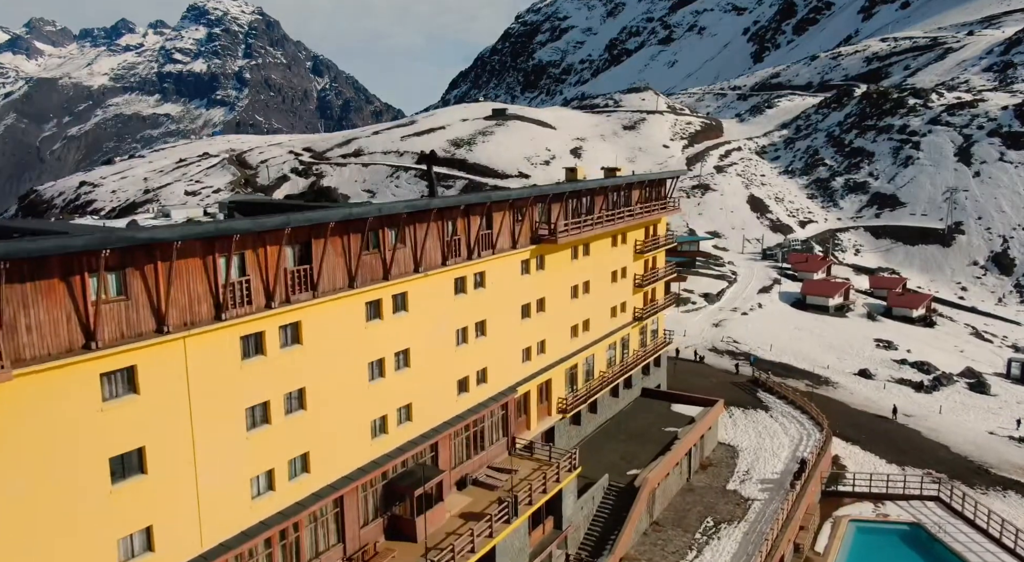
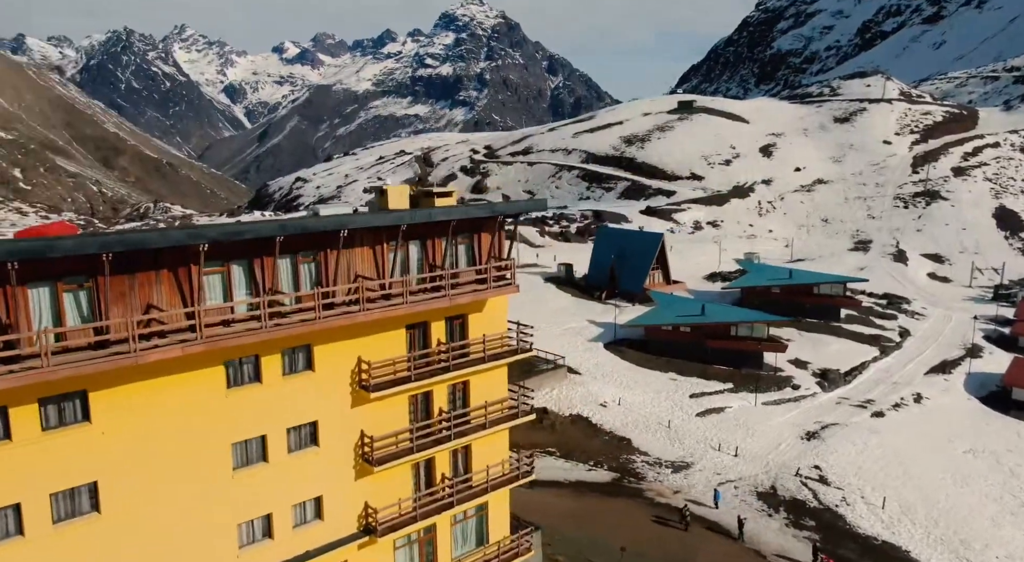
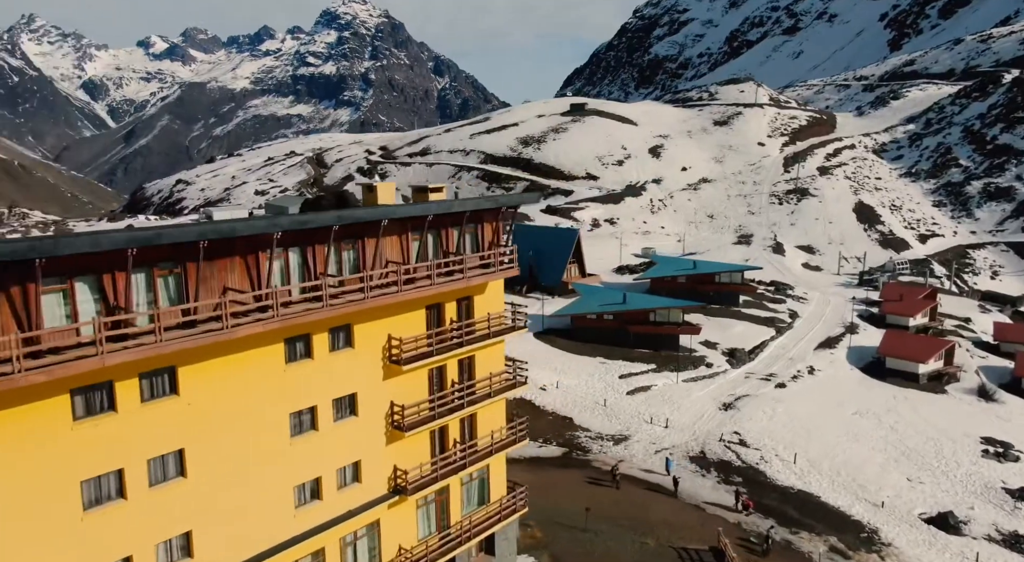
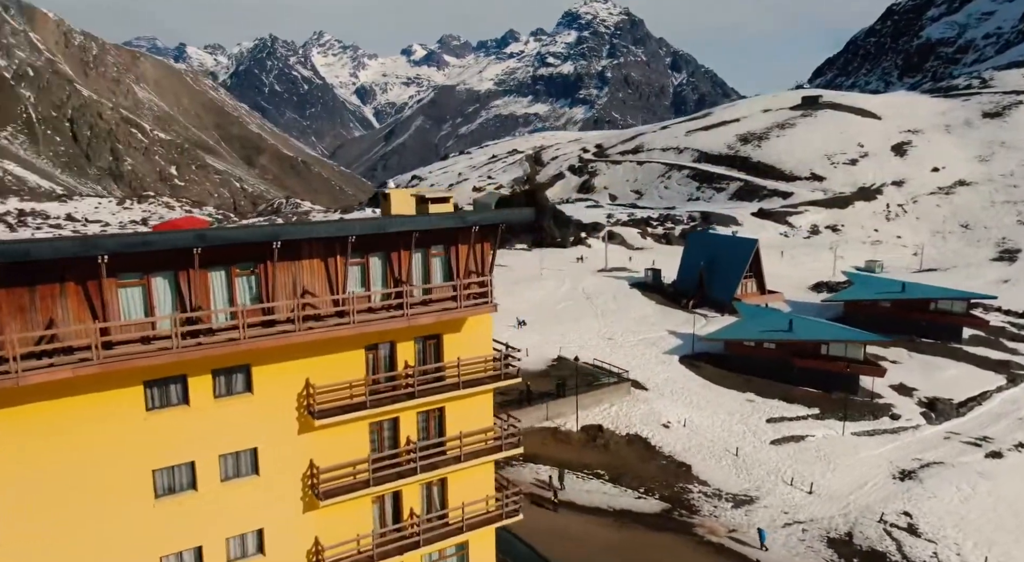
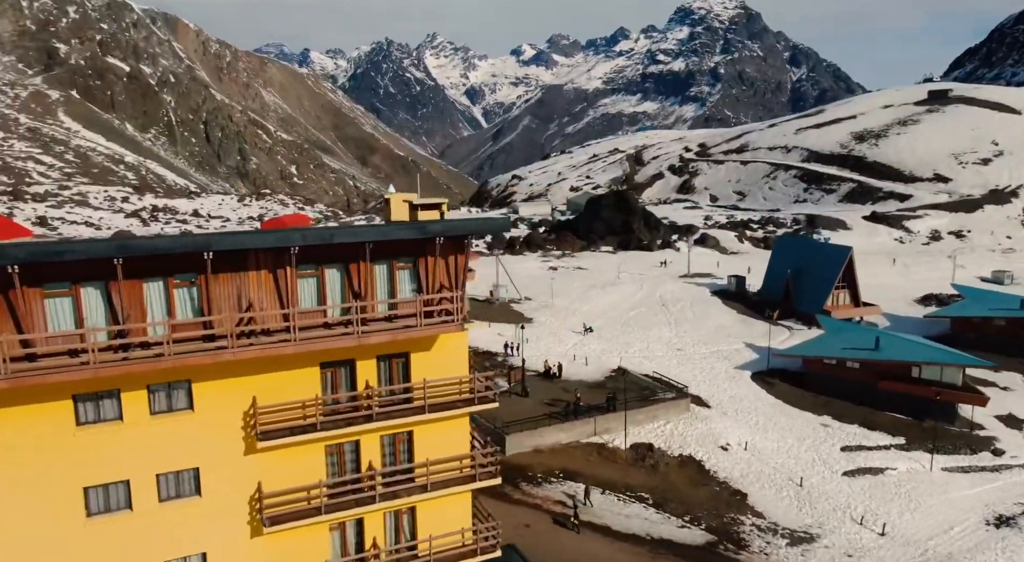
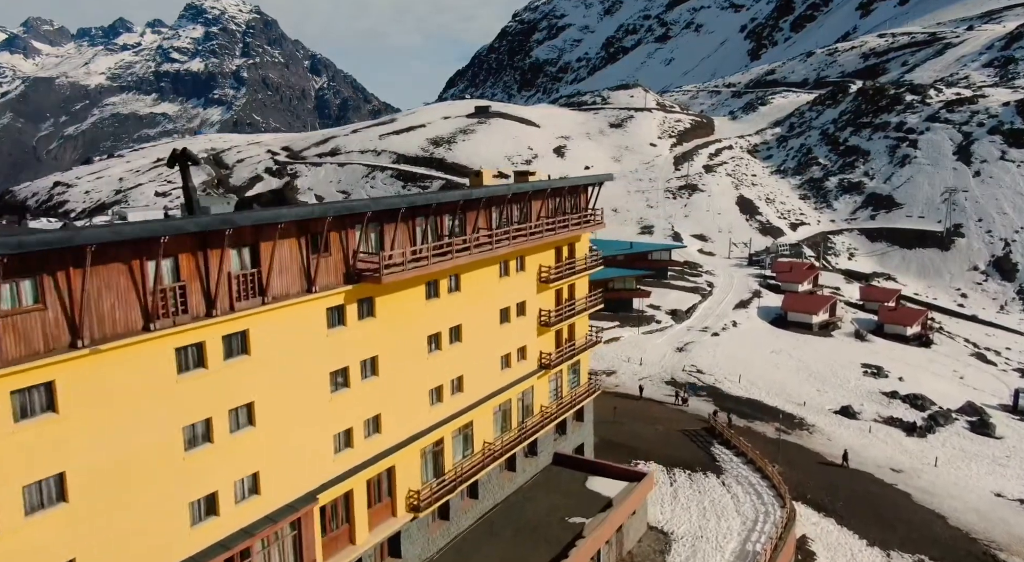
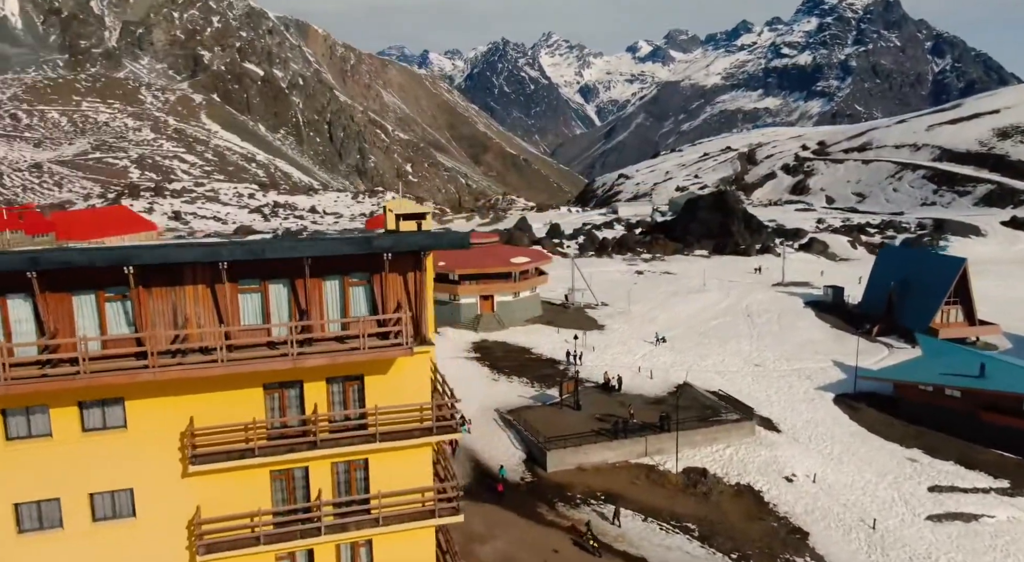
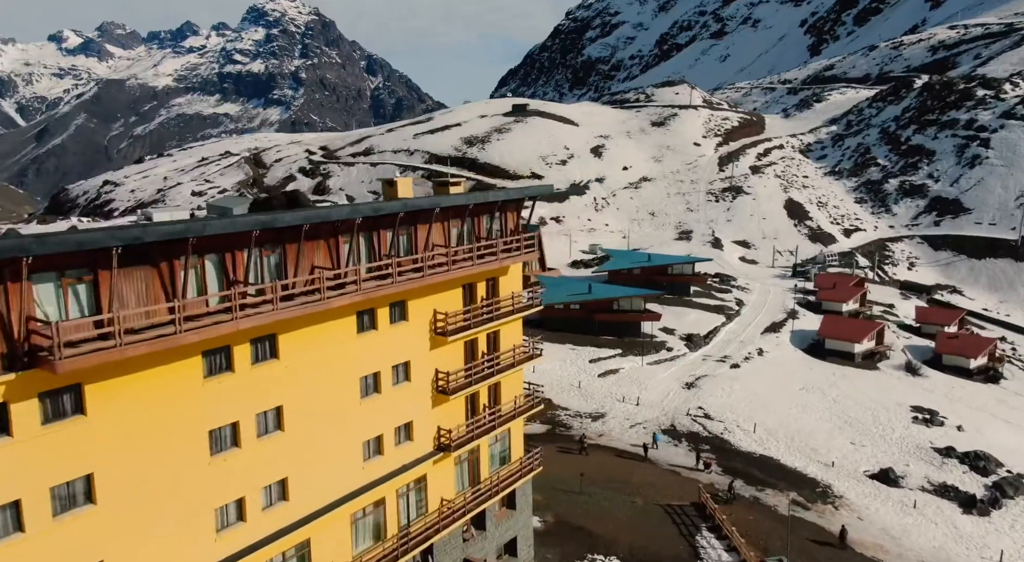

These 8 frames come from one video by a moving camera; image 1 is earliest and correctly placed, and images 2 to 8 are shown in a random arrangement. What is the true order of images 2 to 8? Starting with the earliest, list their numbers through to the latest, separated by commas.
6, 8, 3, 2, 4, 5, 7
